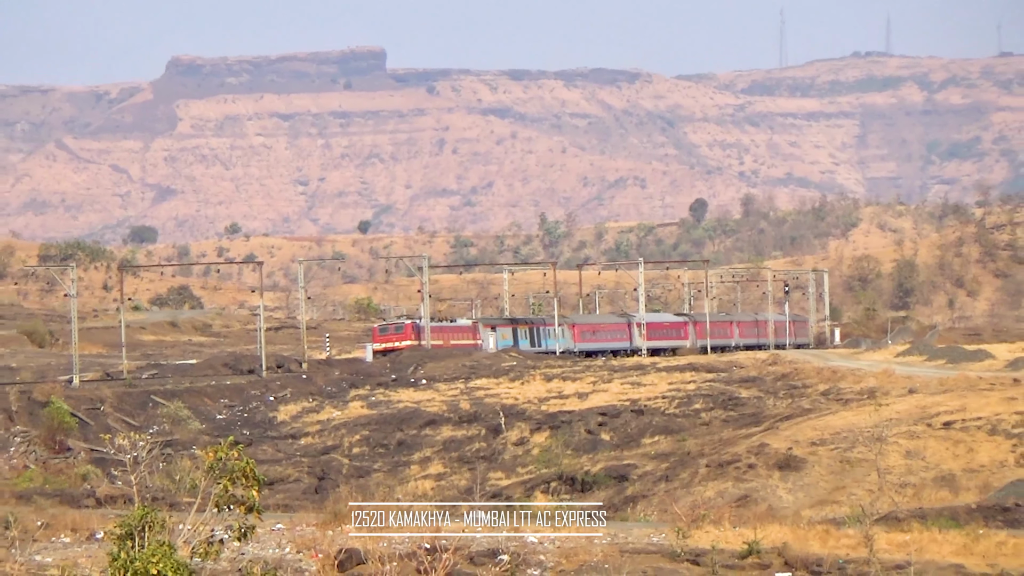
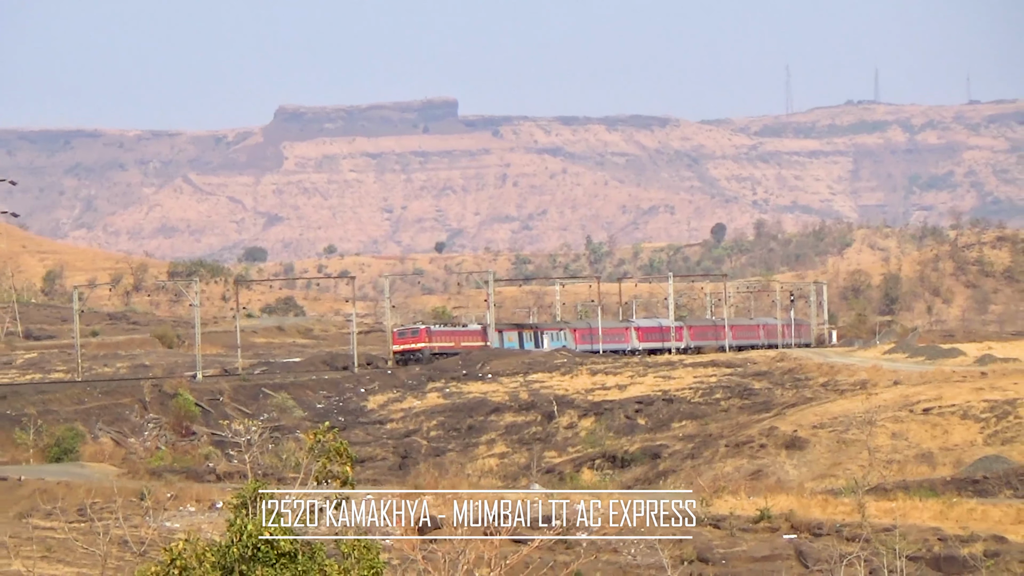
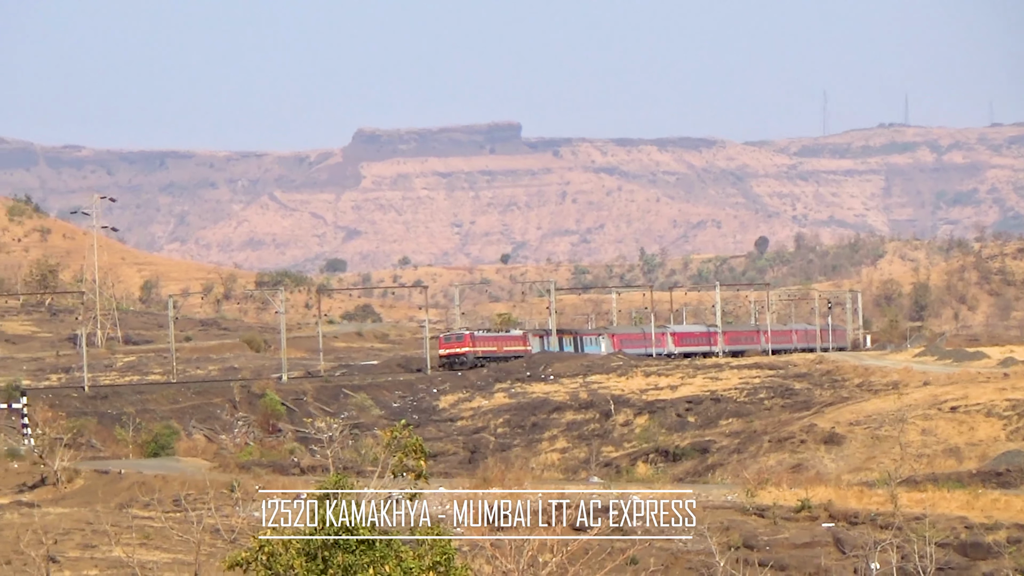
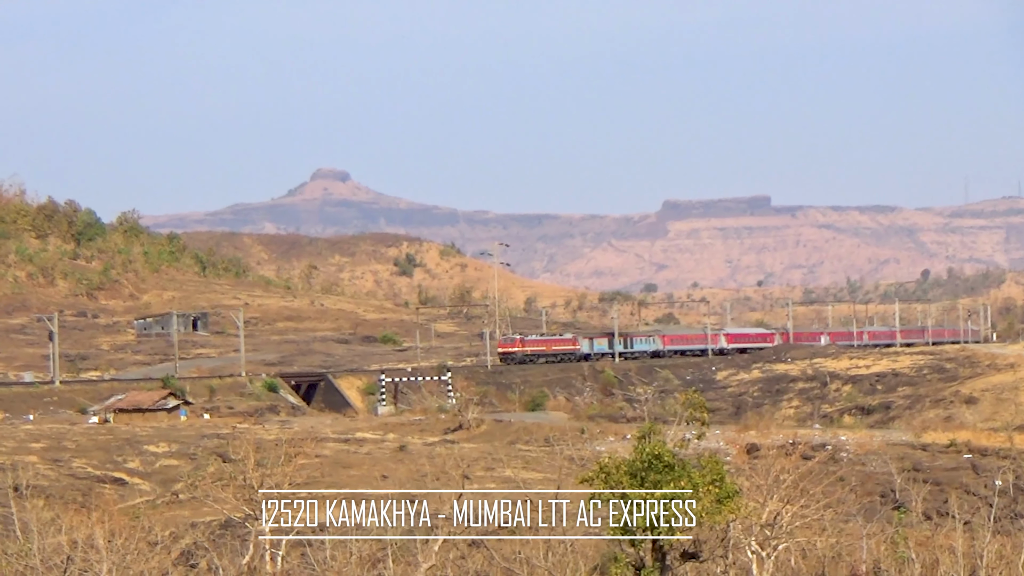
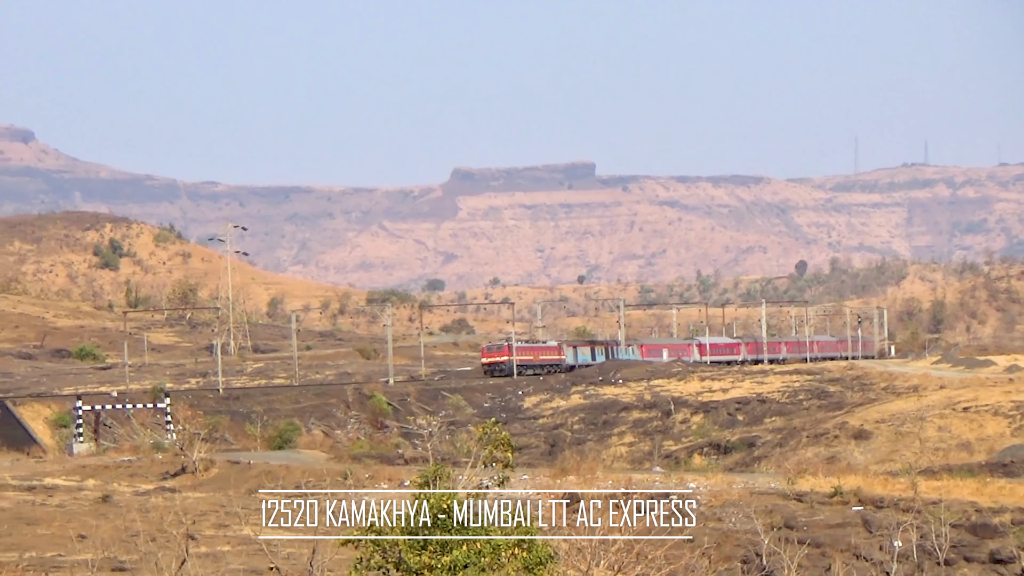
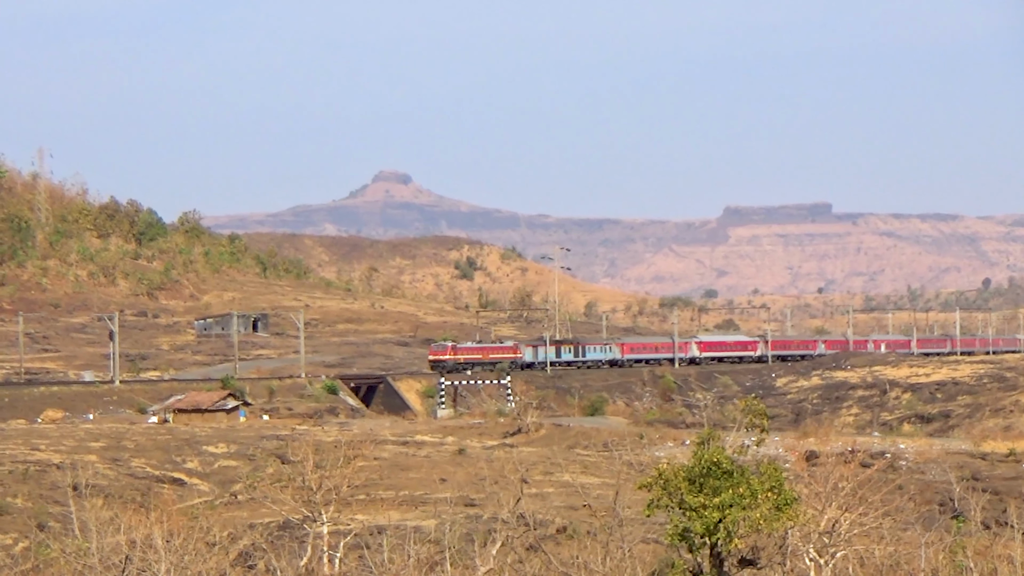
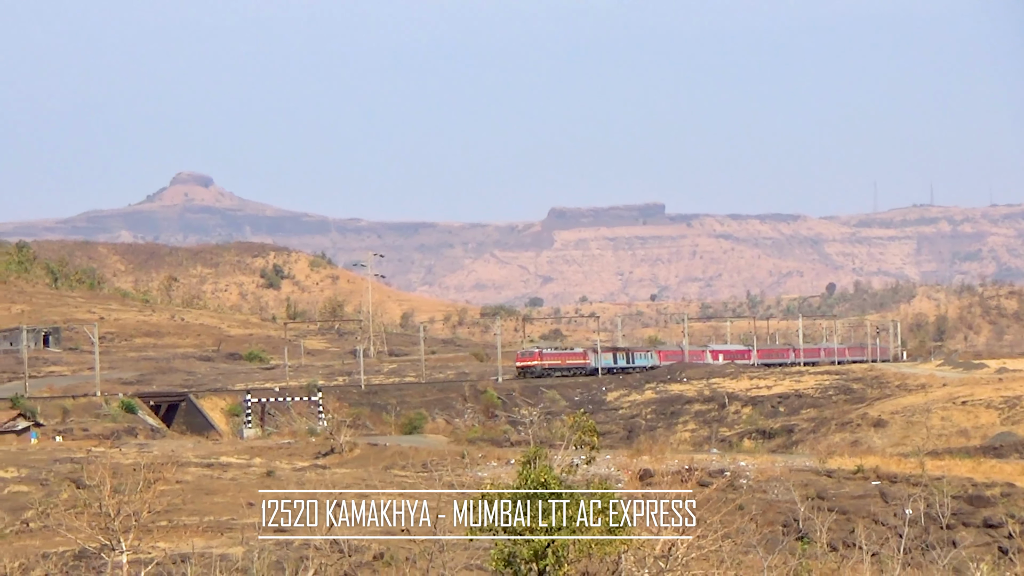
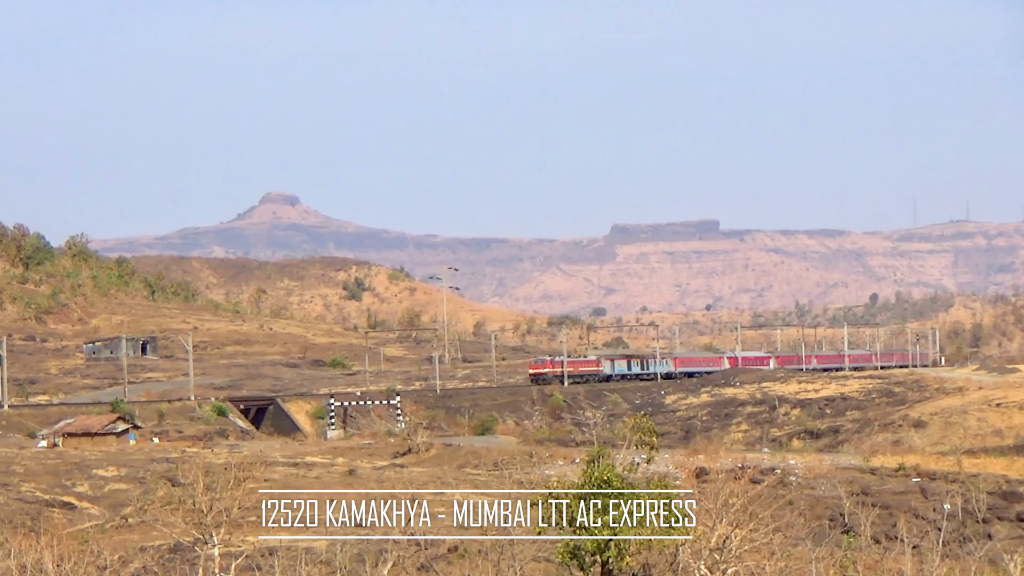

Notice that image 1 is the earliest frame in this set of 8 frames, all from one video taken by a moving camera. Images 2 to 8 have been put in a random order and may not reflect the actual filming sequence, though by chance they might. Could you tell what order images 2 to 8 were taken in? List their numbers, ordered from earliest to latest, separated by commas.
2, 3, 5, 7, 8, 4, 6
